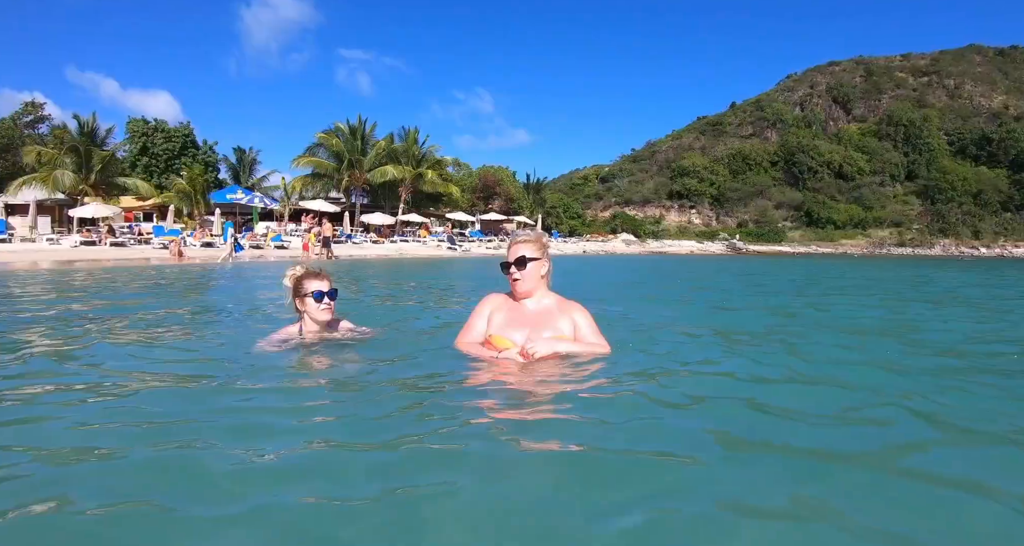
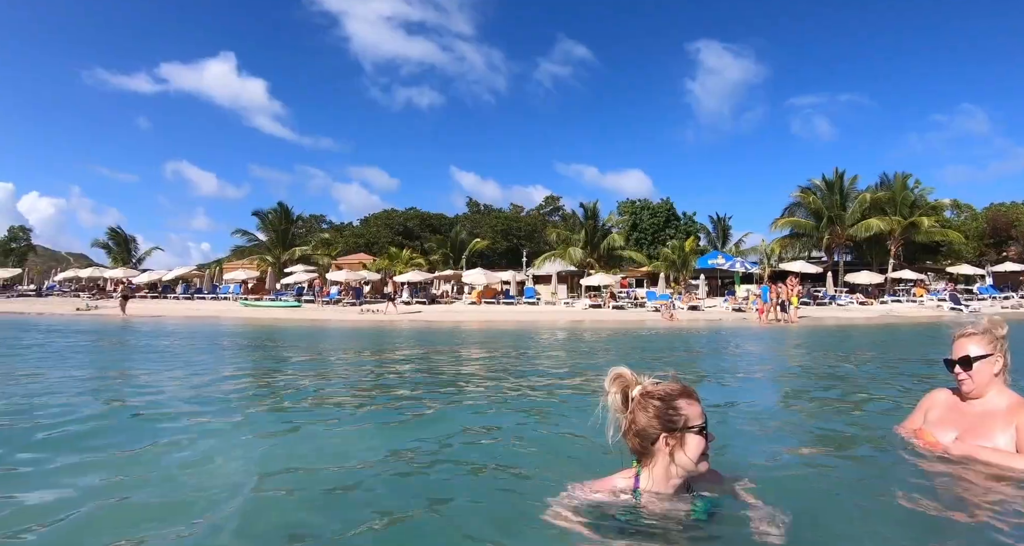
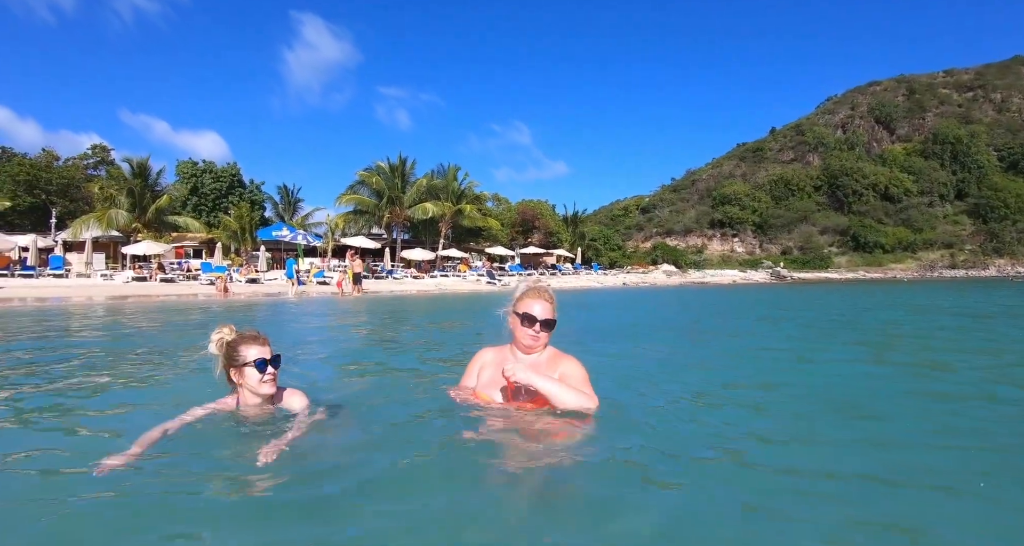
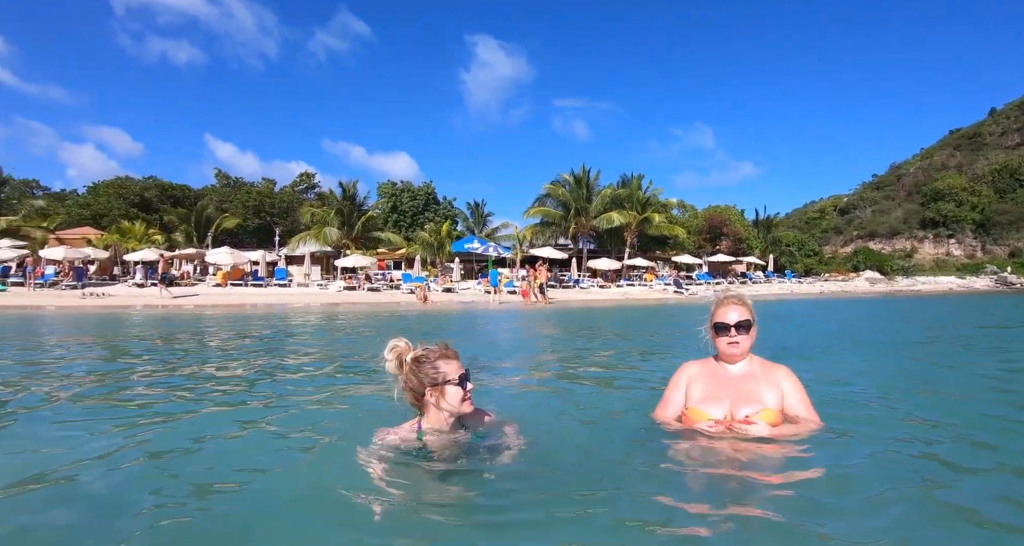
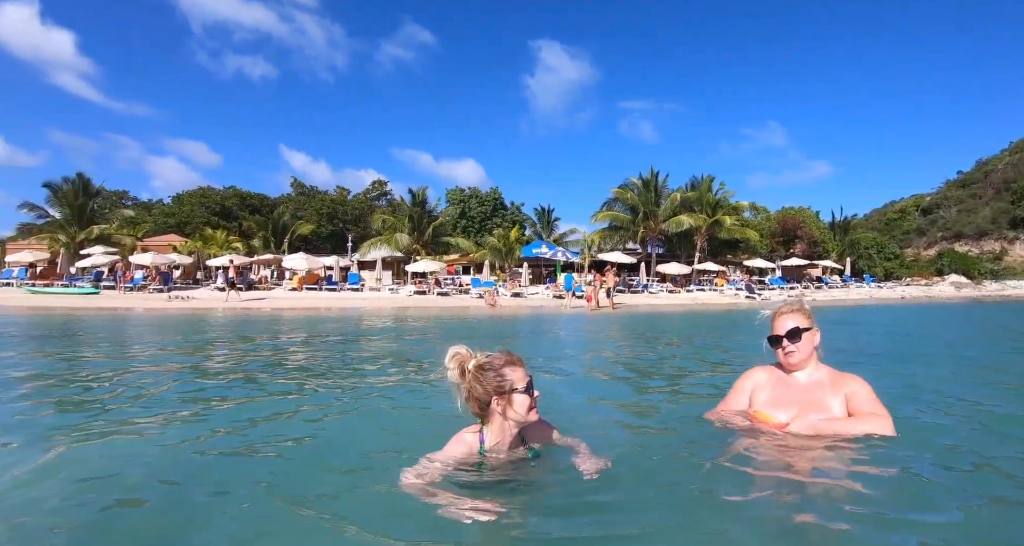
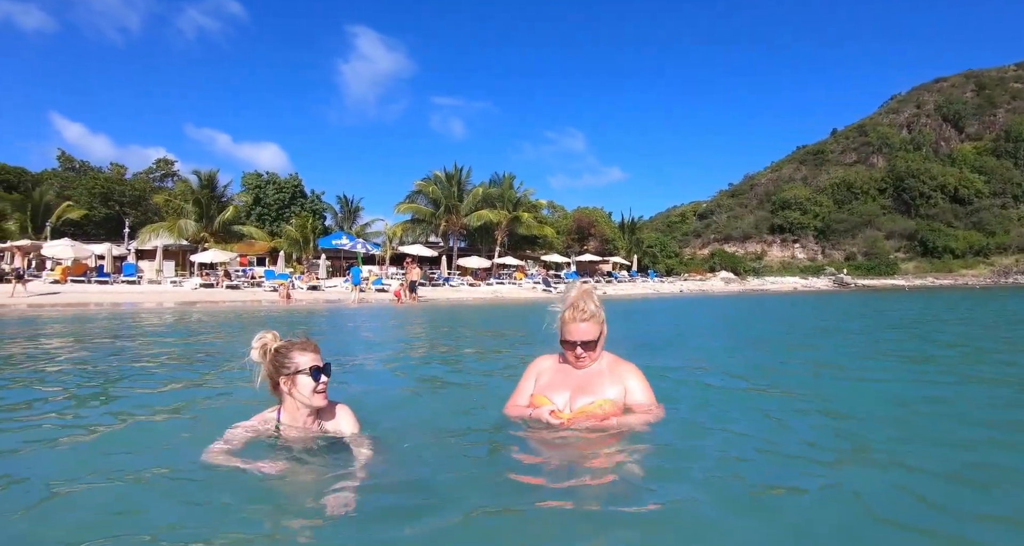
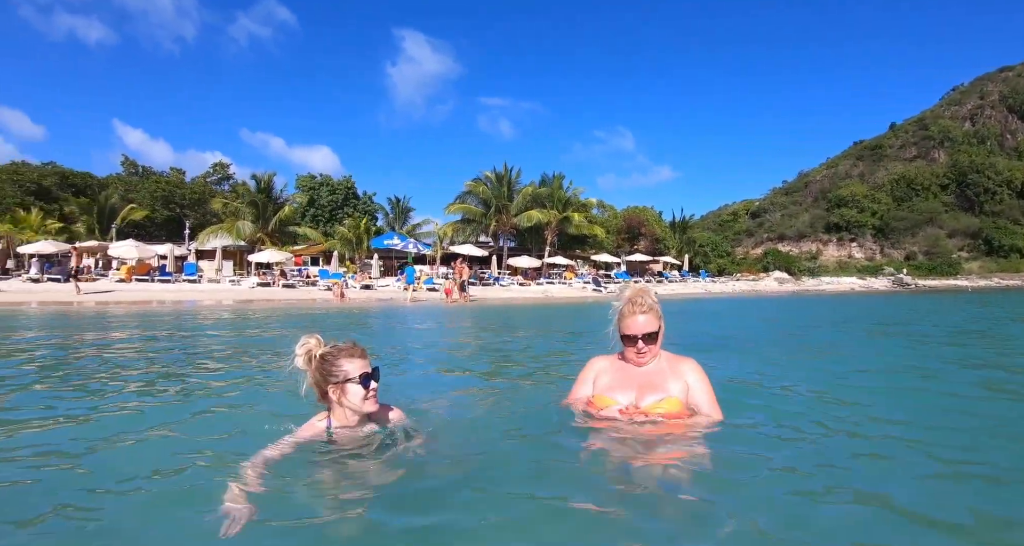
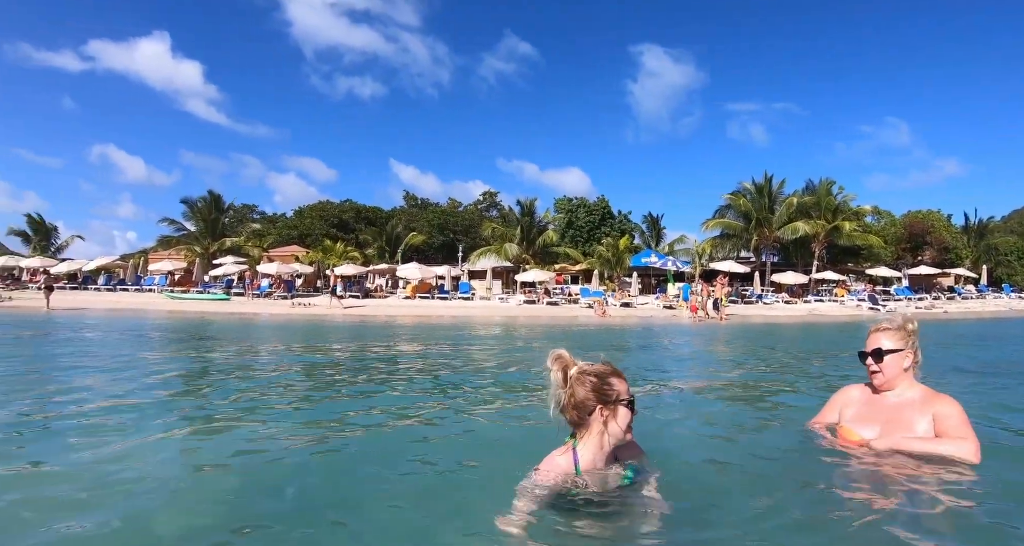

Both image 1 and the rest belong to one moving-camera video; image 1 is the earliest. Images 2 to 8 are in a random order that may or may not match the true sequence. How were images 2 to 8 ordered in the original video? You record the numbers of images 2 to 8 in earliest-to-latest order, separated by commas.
3, 6, 7, 4, 5, 8, 2
